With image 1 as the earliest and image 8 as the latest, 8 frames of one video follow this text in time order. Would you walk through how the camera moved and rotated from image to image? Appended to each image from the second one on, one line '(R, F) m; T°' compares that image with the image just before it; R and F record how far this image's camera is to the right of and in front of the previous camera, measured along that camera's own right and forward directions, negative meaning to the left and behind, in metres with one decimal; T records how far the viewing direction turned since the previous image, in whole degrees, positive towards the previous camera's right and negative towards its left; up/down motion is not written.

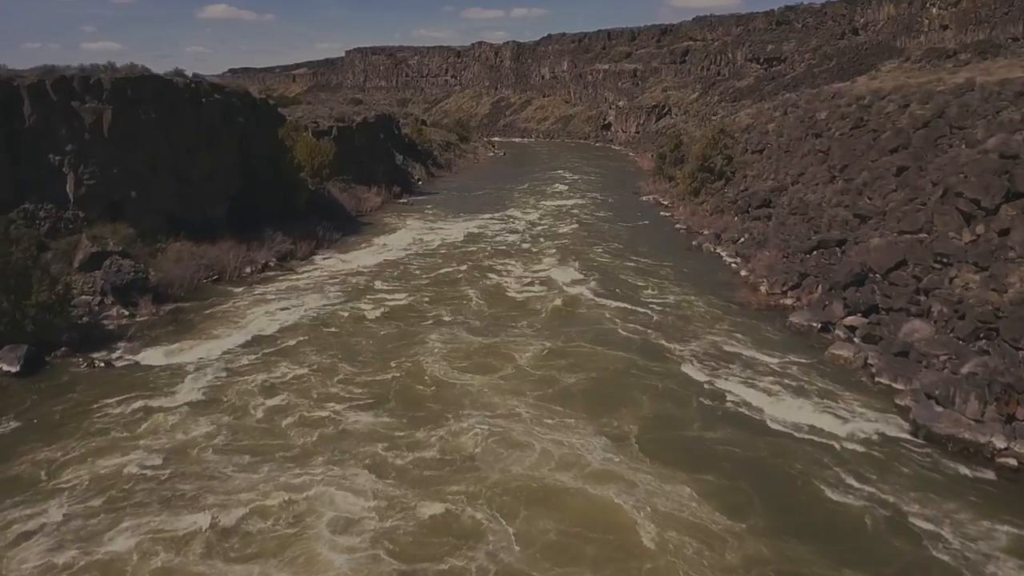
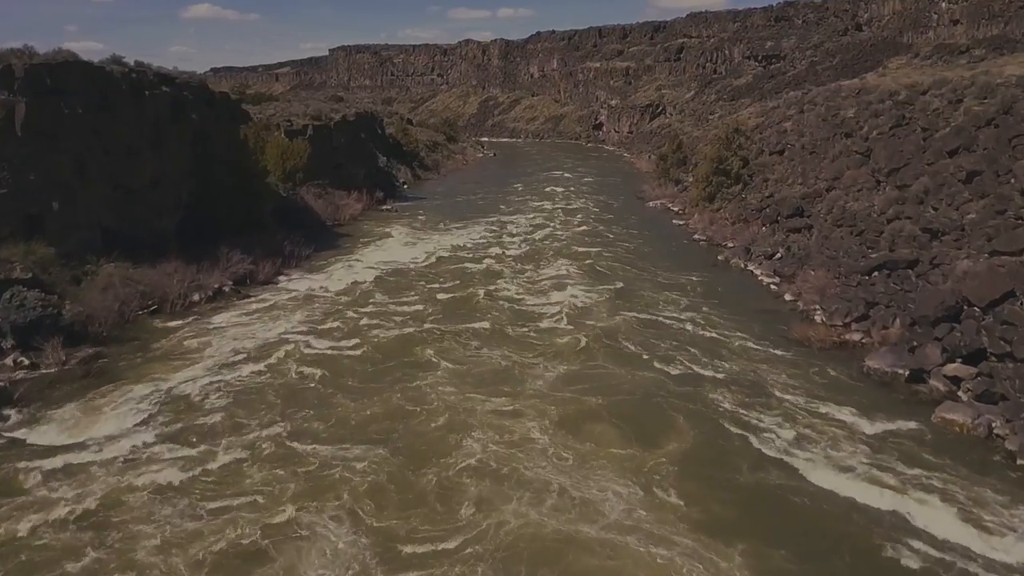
(-0.3, +2.9) m; +1°
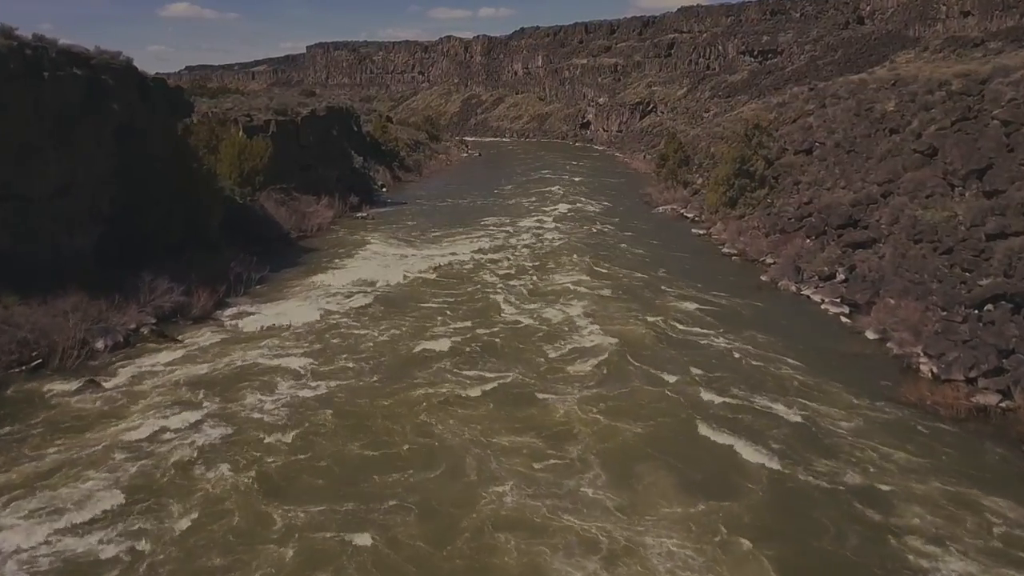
(-0.4, +3.5) m; +1°
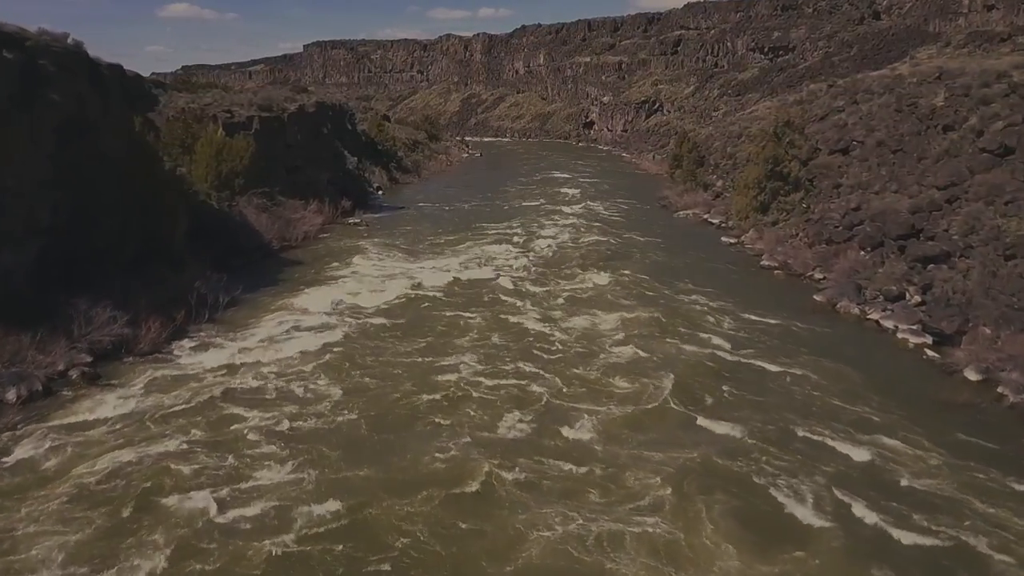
(-0.2, +2.3) m; 0°
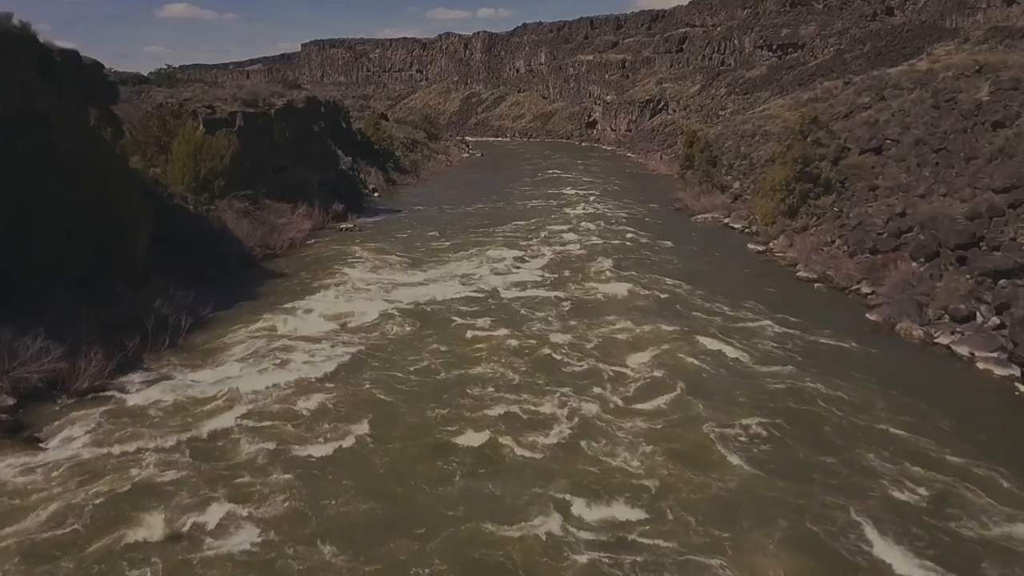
(-0.2, +1.7) m; 0°
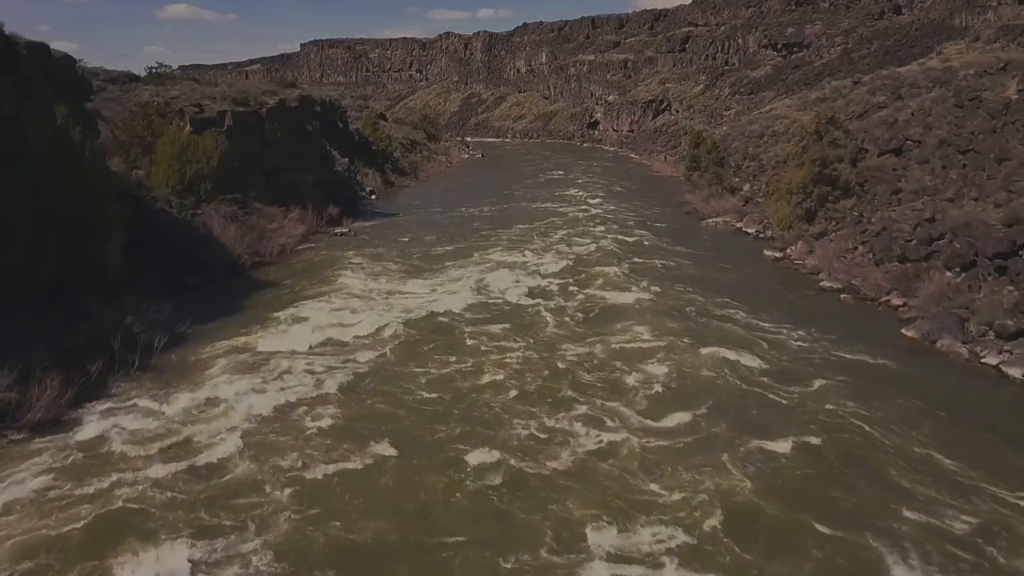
(-0.1, +1.0) m; 0°
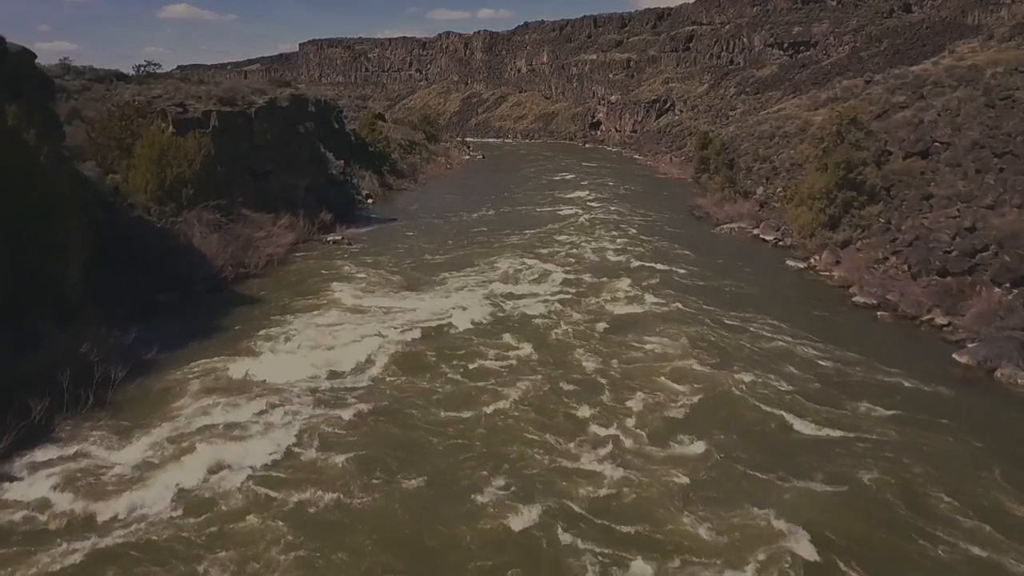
(-0.1, +1.2) m; 0°
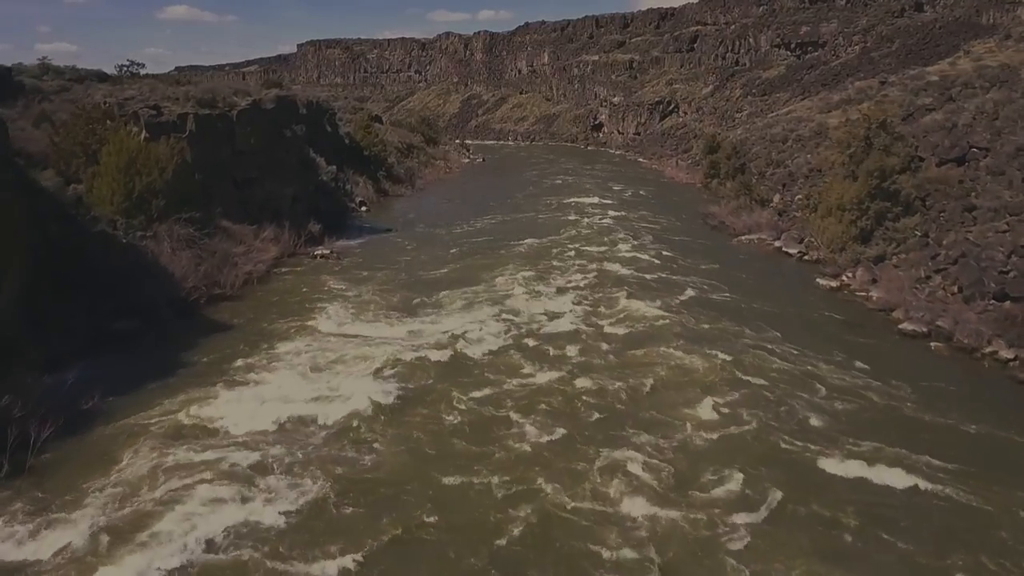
(-0.1, +1.4) m; 0°
